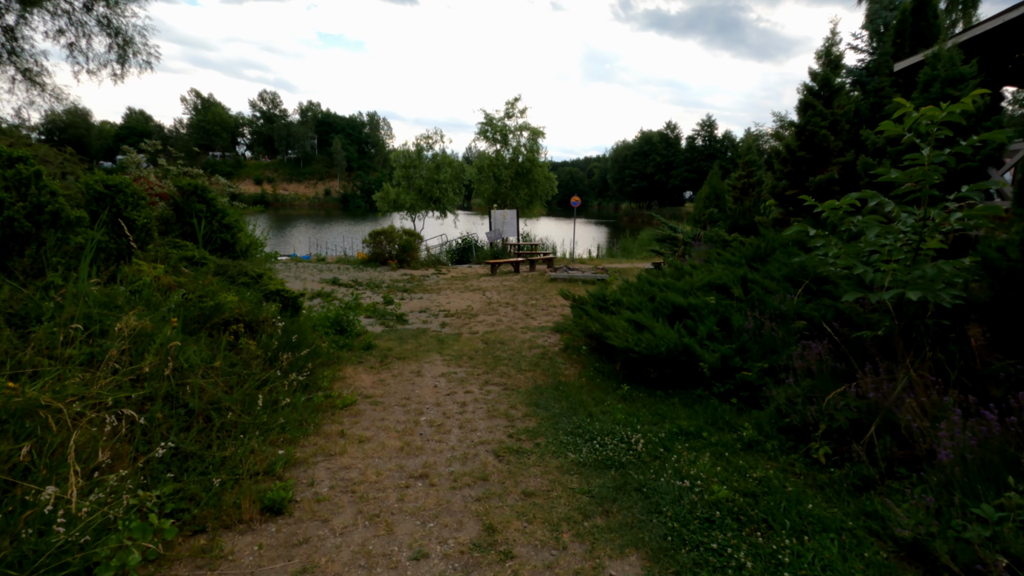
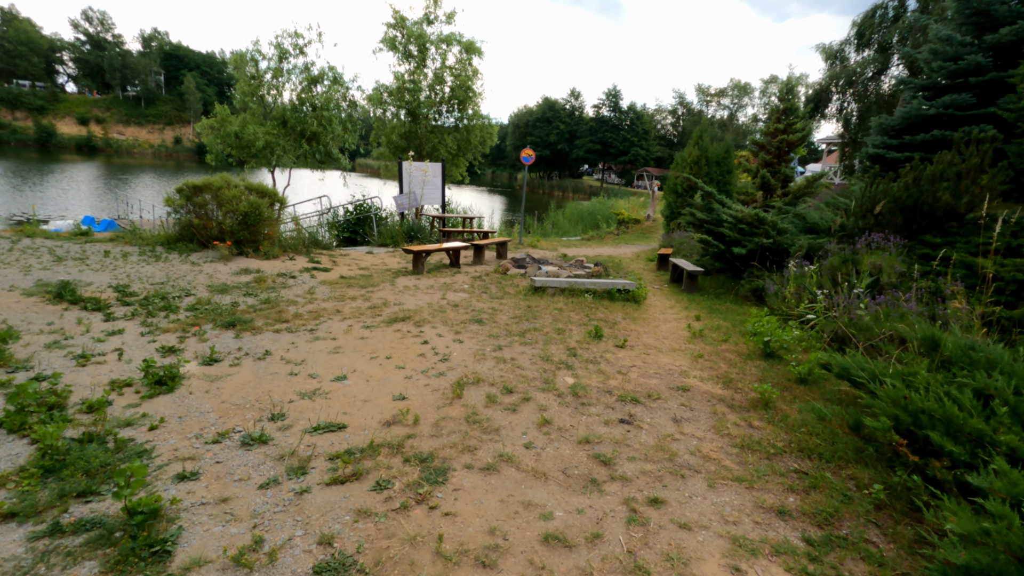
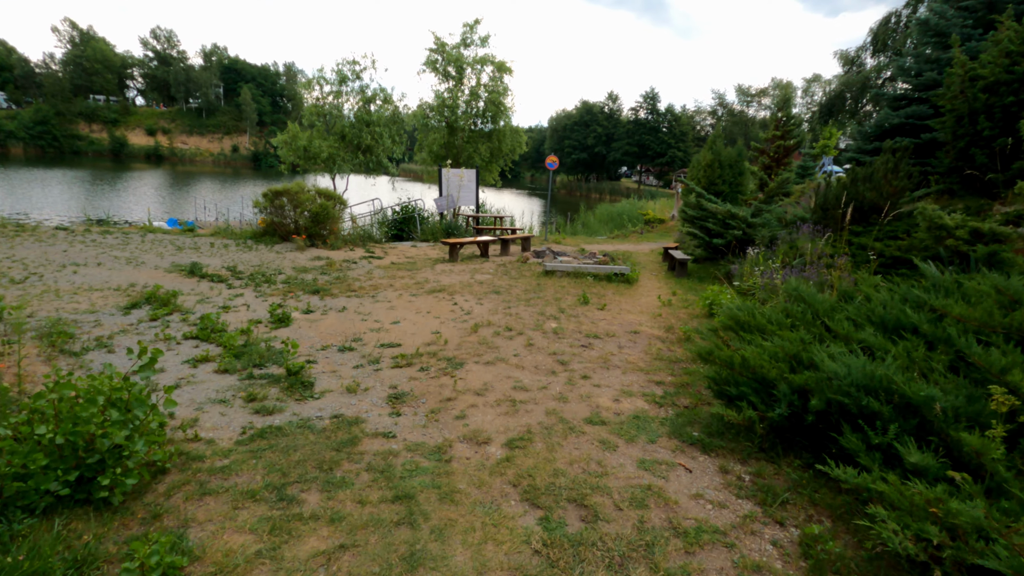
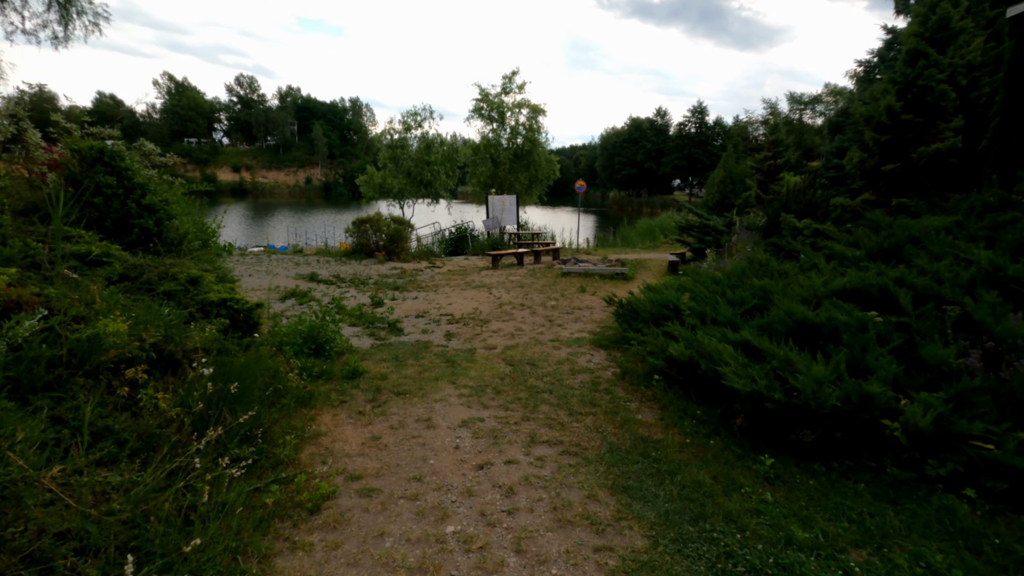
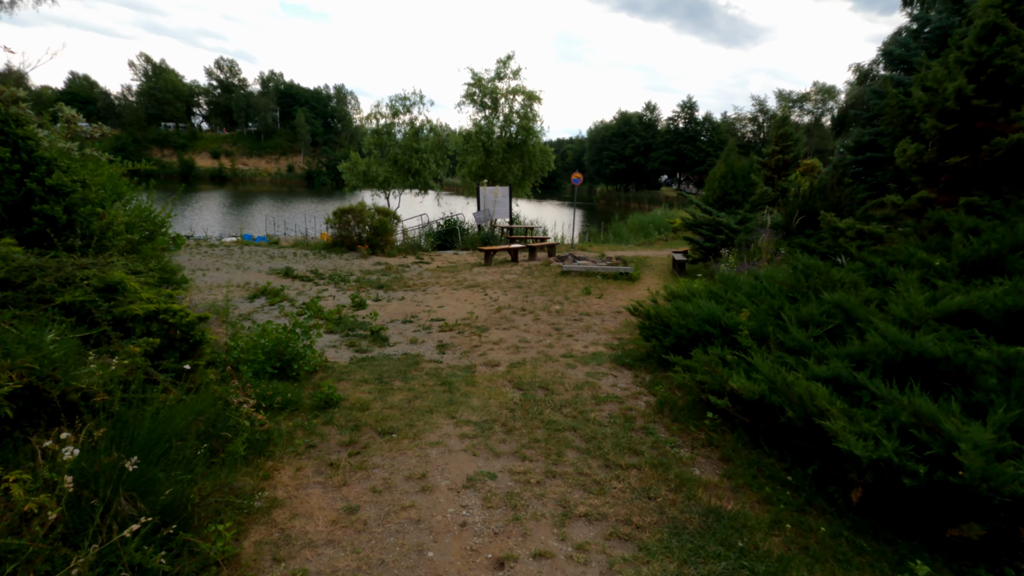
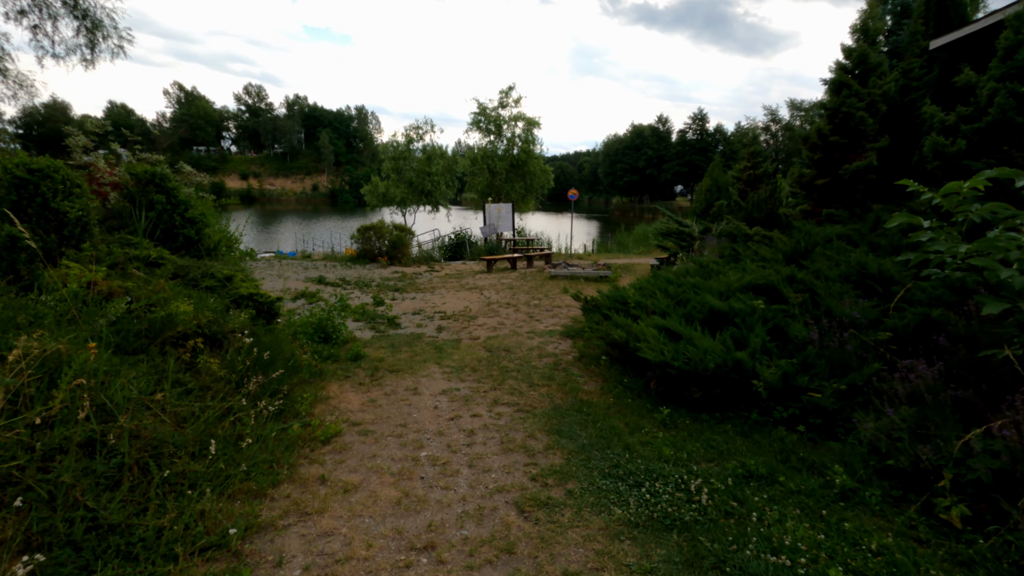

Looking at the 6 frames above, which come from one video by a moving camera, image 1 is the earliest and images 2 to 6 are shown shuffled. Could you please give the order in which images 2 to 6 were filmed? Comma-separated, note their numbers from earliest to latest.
6, 4, 5, 3, 2
